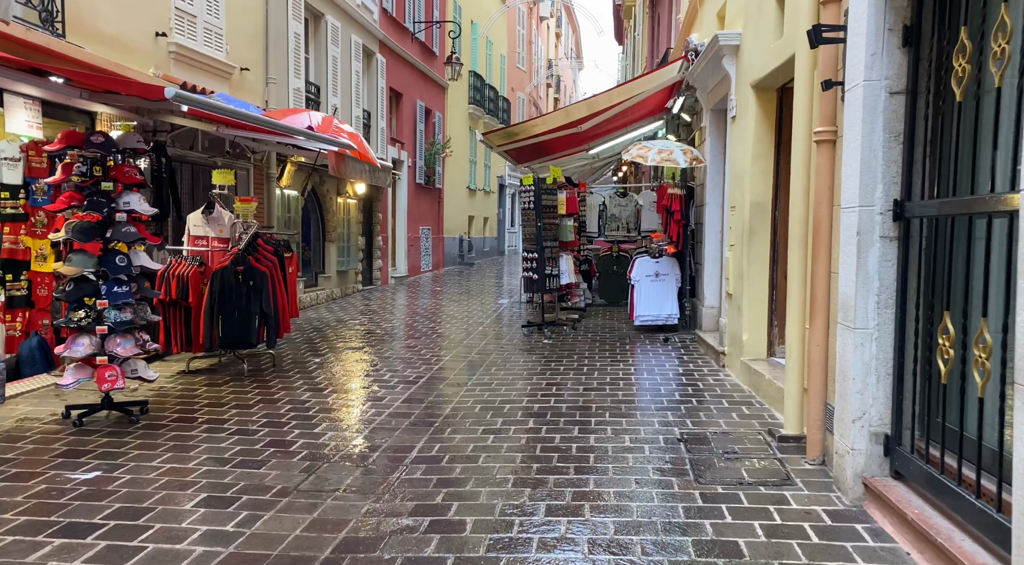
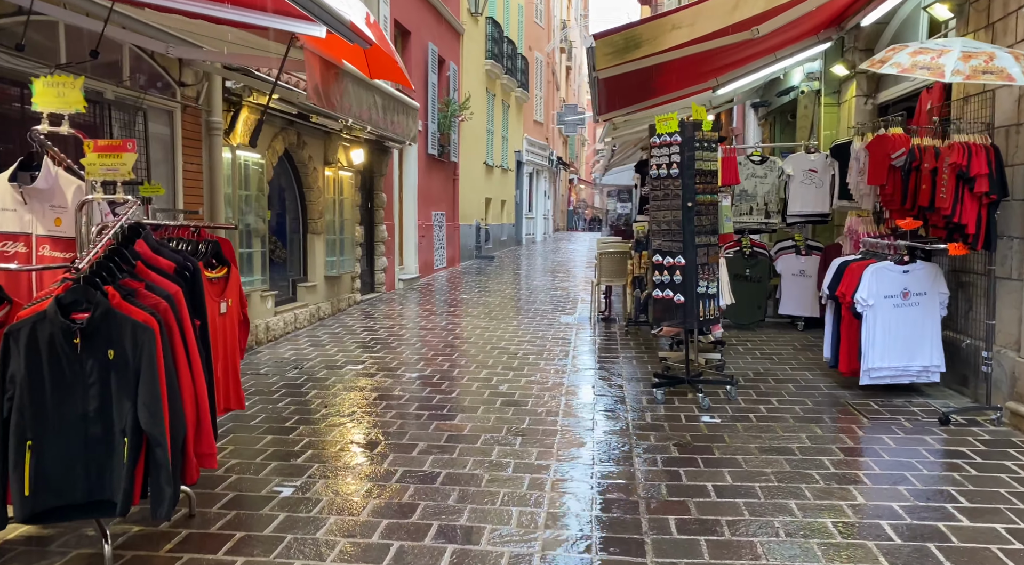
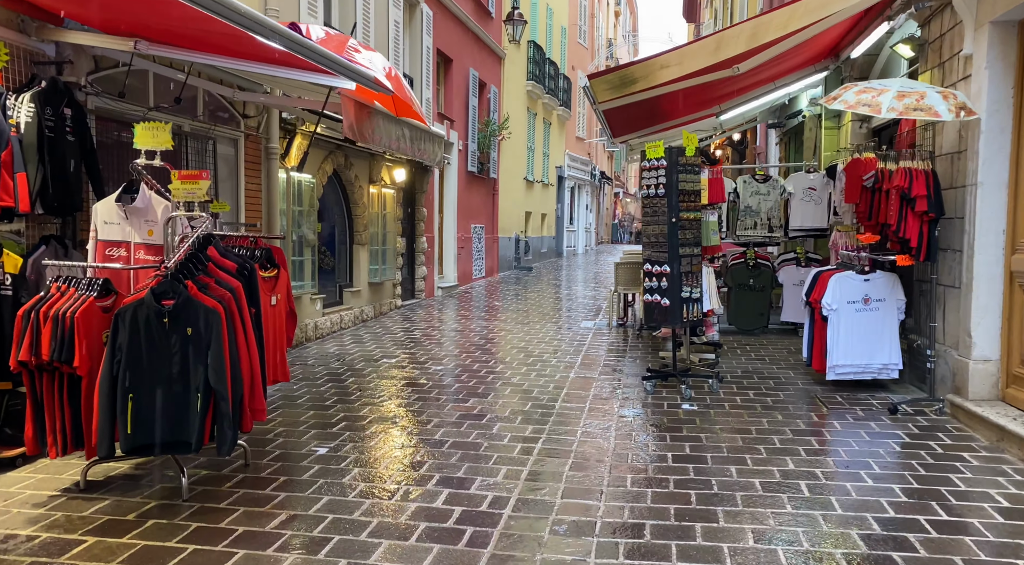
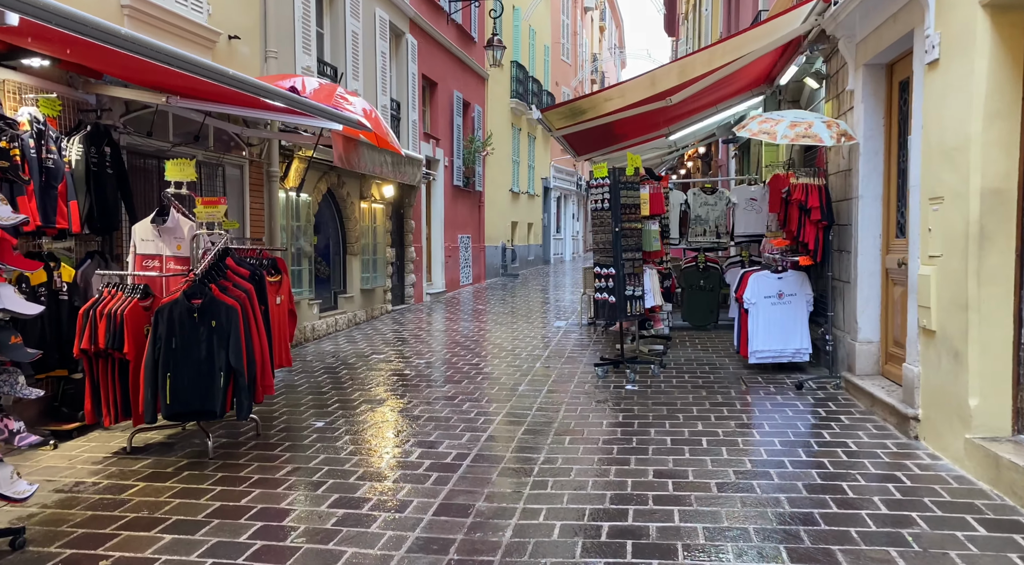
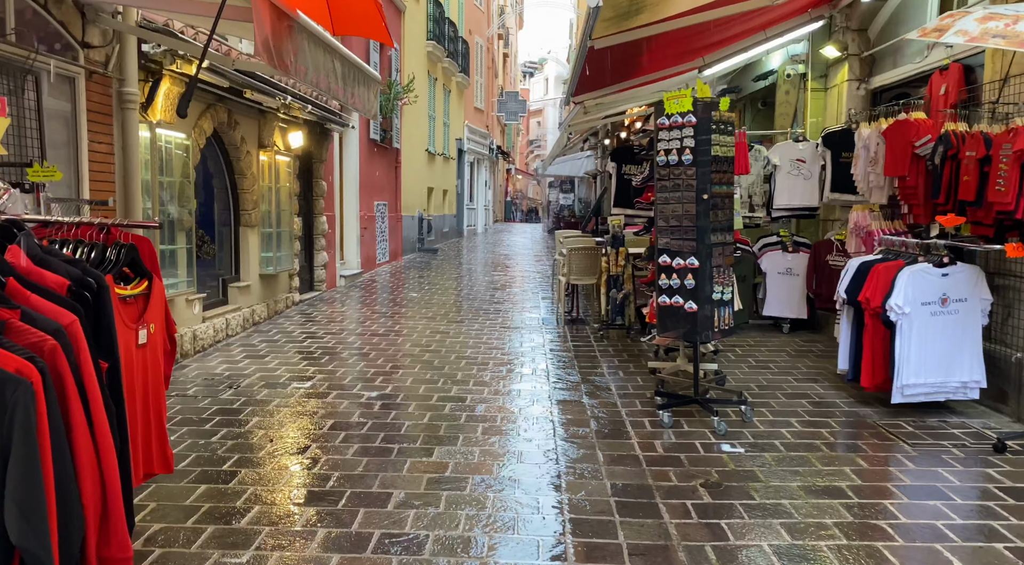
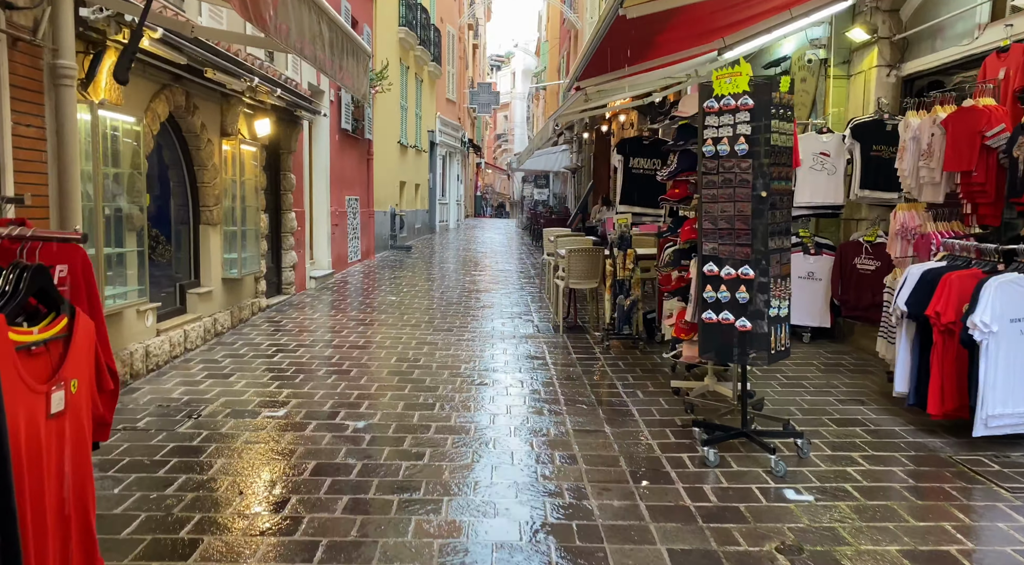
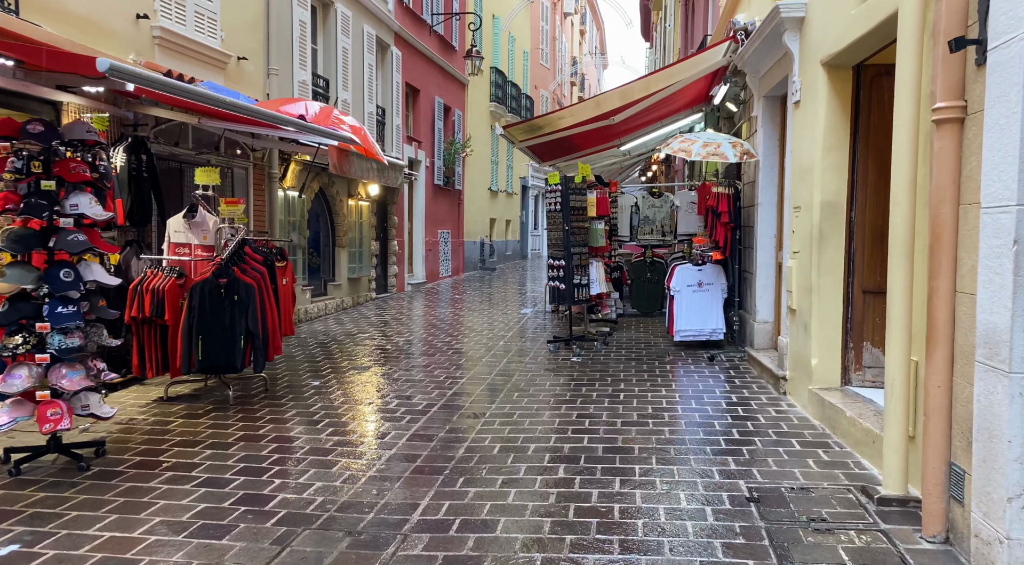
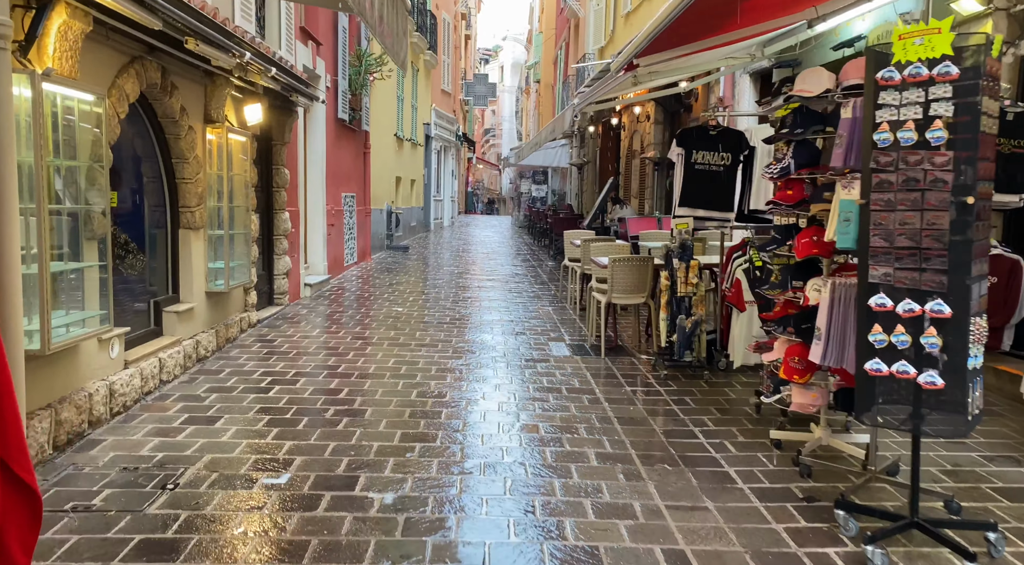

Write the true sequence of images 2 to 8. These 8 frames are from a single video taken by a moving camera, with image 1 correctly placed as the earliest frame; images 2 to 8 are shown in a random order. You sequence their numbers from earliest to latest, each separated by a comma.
7, 4, 3, 2, 5, 6, 8
